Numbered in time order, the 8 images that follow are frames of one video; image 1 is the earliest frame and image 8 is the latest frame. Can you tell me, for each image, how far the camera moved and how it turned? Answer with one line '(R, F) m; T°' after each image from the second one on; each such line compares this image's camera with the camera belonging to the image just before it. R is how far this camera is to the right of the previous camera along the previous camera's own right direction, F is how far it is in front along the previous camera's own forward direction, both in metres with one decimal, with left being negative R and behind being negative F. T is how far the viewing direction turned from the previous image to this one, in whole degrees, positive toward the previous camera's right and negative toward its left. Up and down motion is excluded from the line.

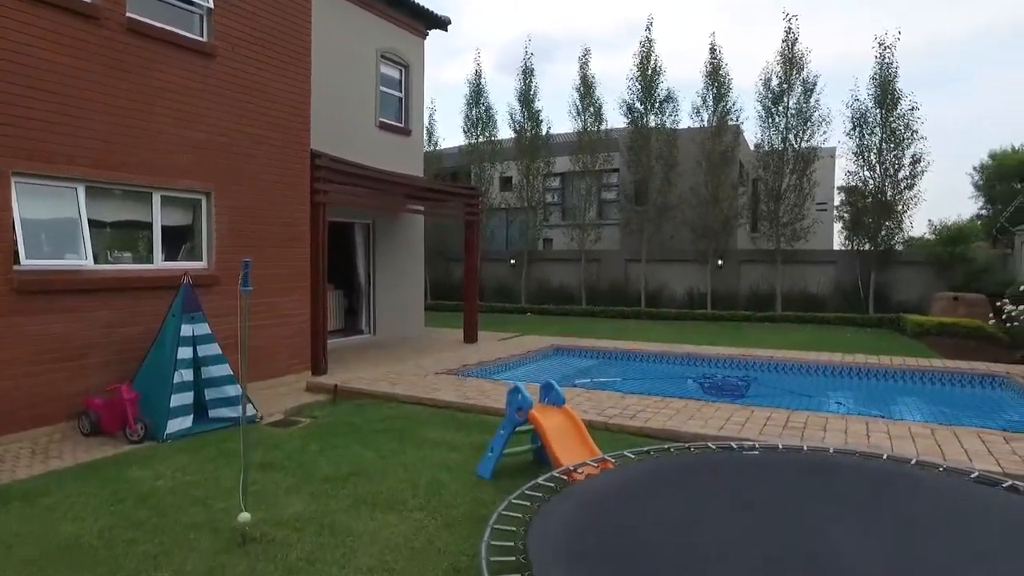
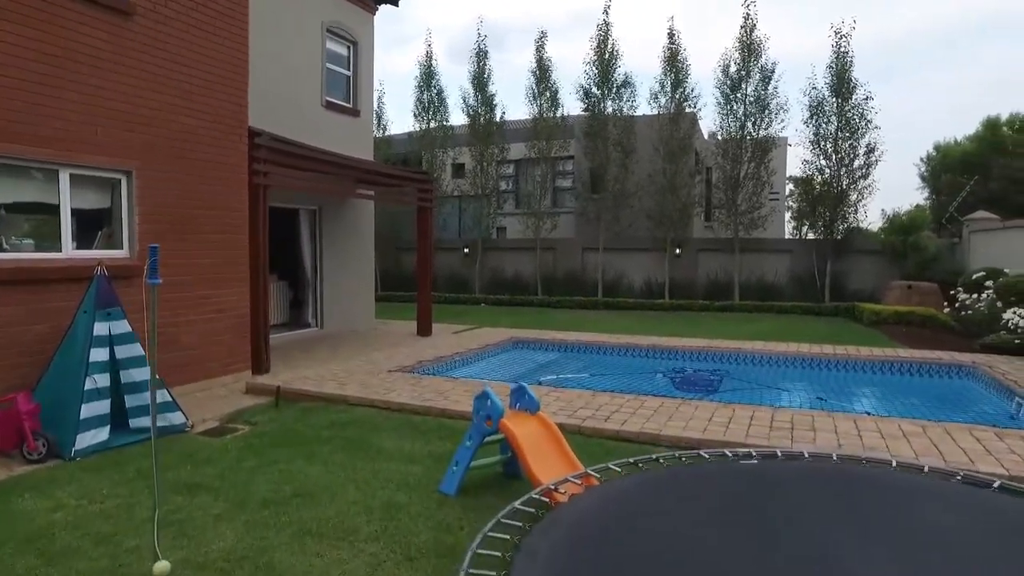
(-0.1, +0.5) m; +4°
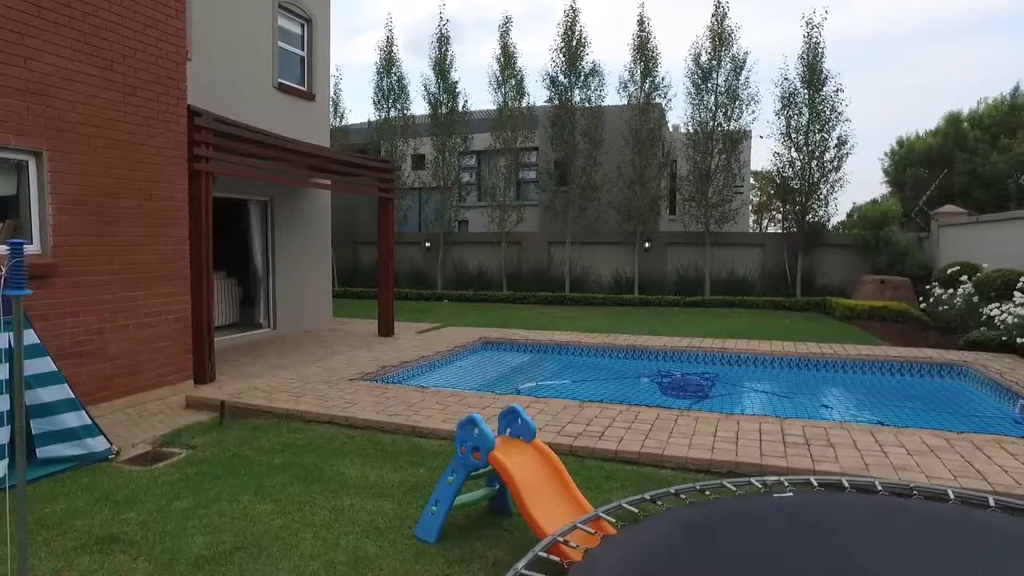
(-0.2, +0.6) m; +4°
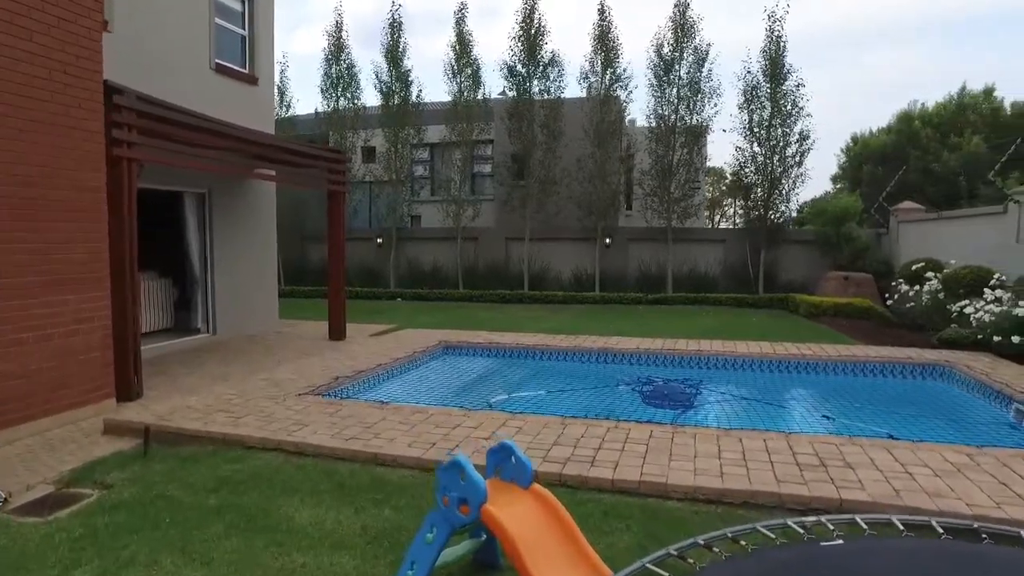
(-0.2, +0.6) m; +4°
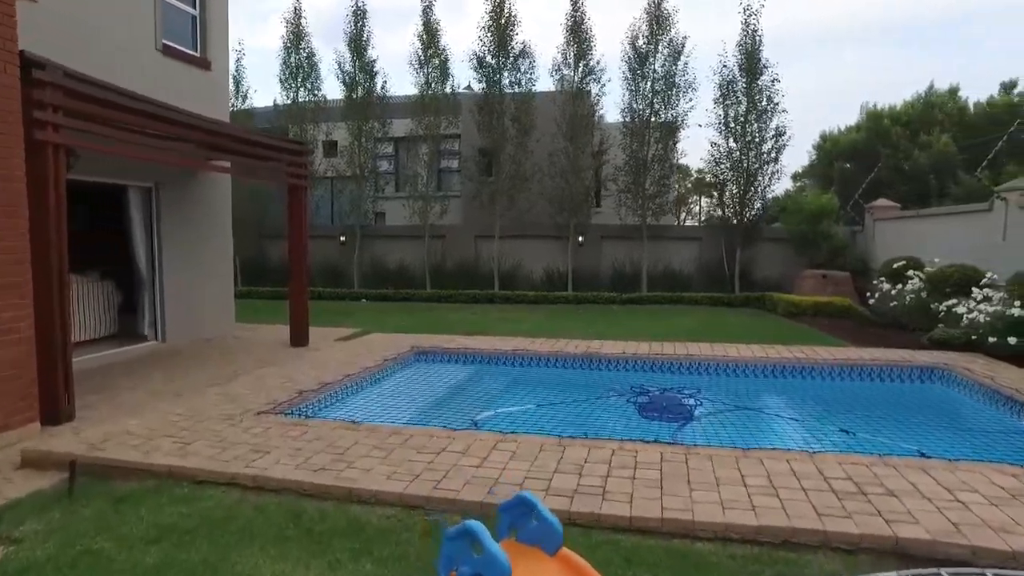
(-0.2, +0.6) m; +3°
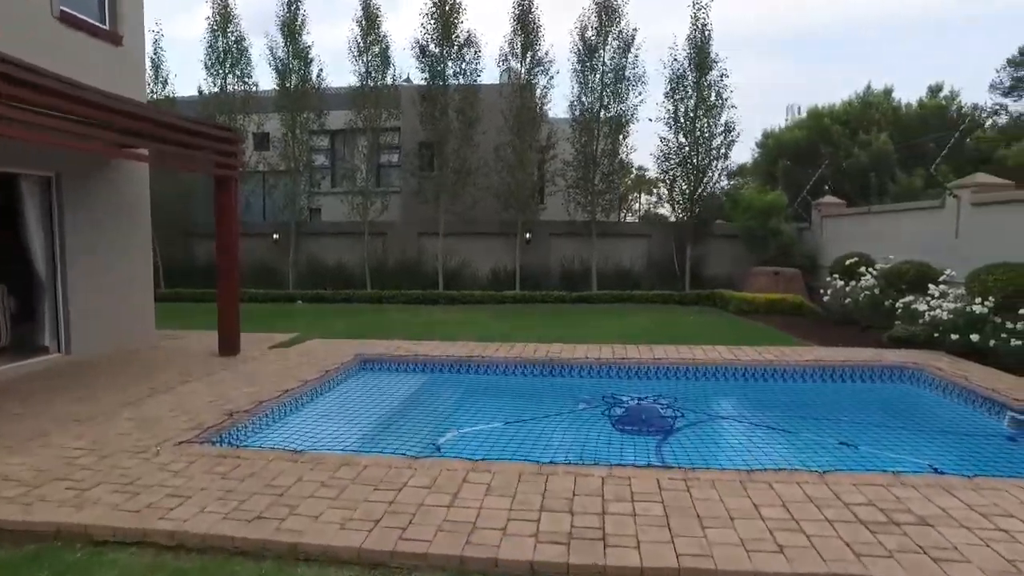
(-0.2, +0.6) m; +5°
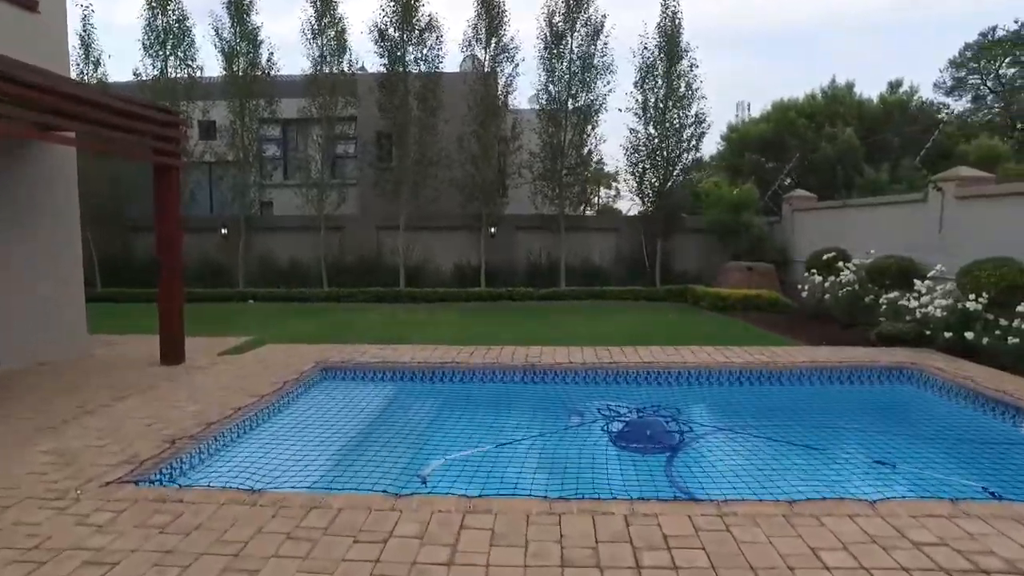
(-0.2, +0.6) m; +4°
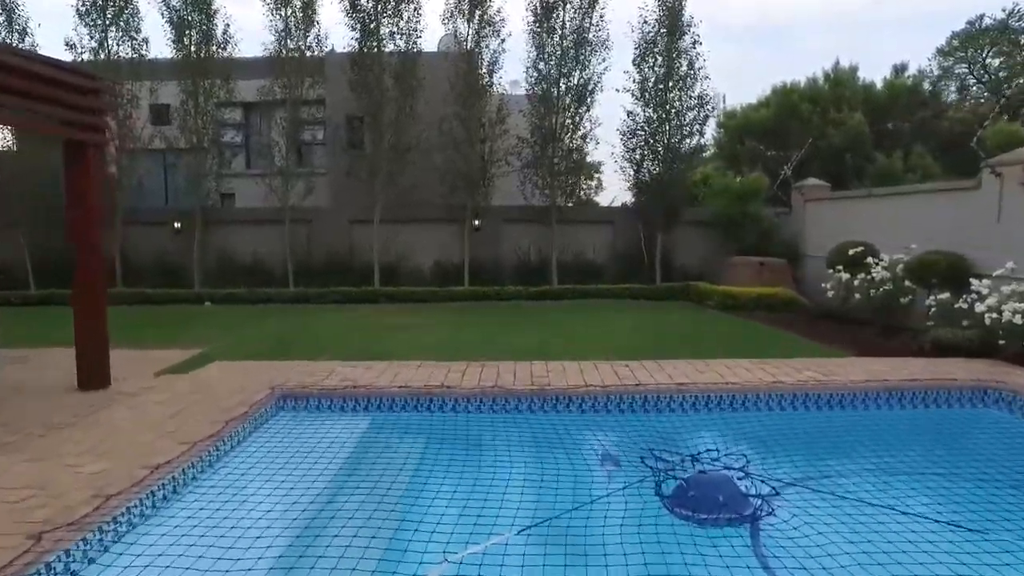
(-0.2, +1.3) m; +2°
